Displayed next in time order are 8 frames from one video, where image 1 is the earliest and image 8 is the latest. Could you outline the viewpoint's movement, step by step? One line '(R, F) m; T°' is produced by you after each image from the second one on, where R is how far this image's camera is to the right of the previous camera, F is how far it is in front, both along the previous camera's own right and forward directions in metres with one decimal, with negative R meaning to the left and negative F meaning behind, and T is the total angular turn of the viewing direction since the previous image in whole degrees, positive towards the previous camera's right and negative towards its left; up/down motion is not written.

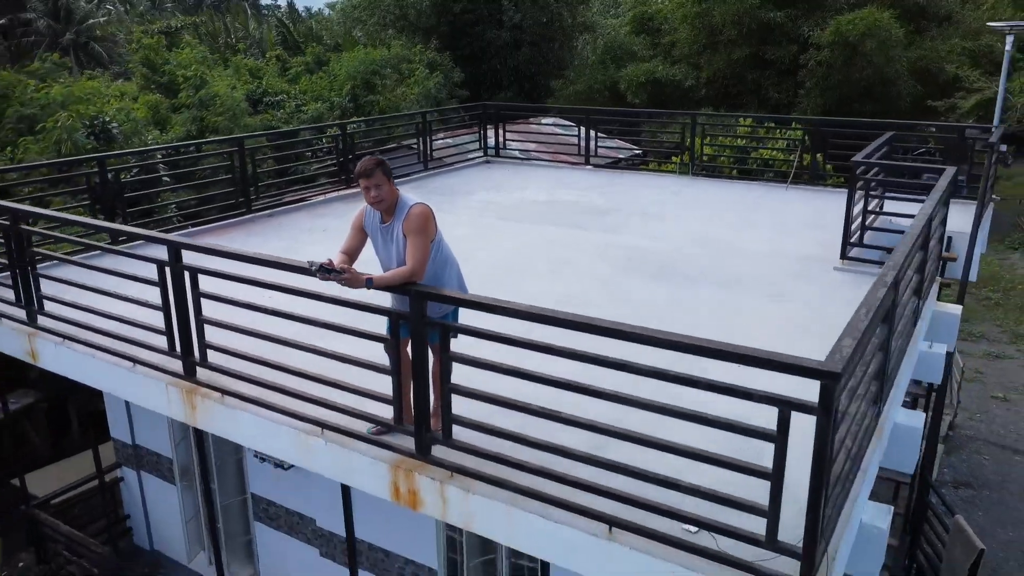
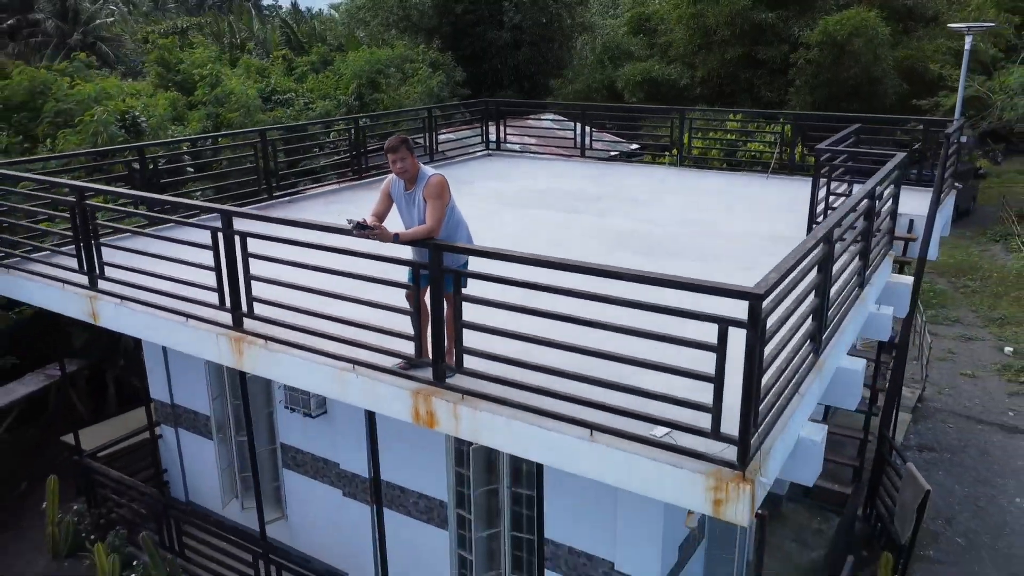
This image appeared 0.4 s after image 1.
(0.0, -0.6) m; 0°
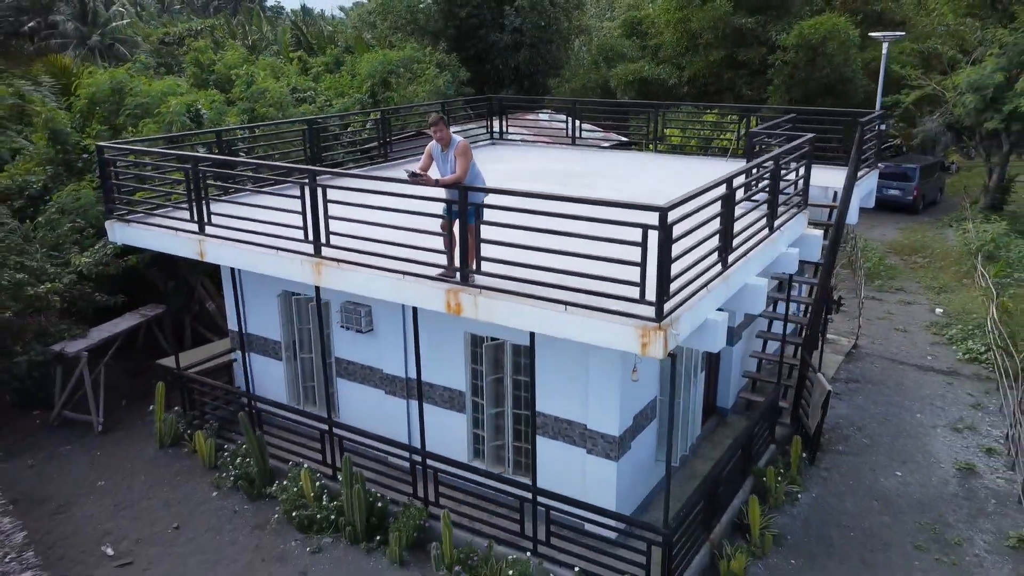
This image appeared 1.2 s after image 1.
(0.0, -1.7) m; 0°
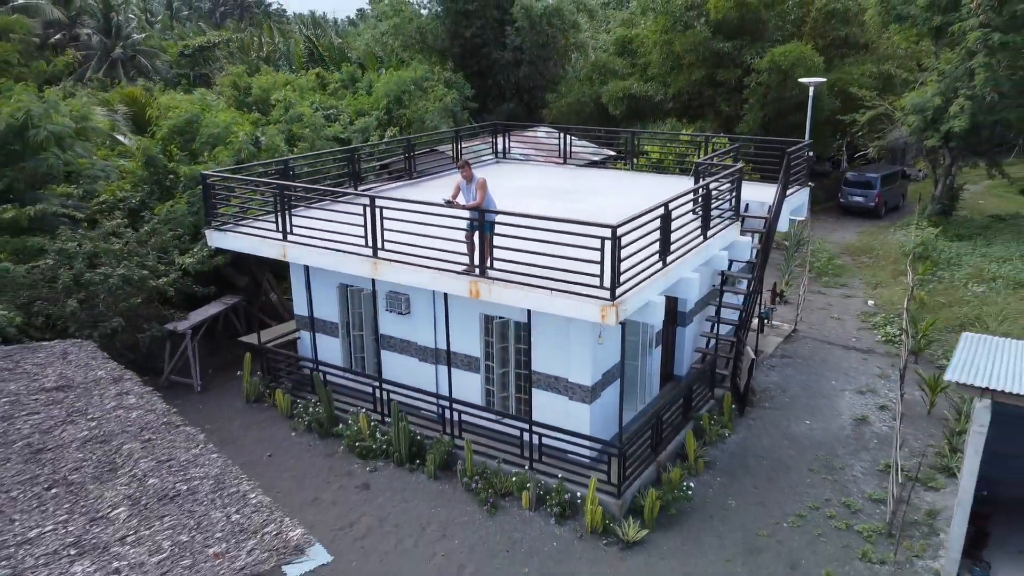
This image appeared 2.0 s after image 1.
(0.0, -2.4) m; 0°
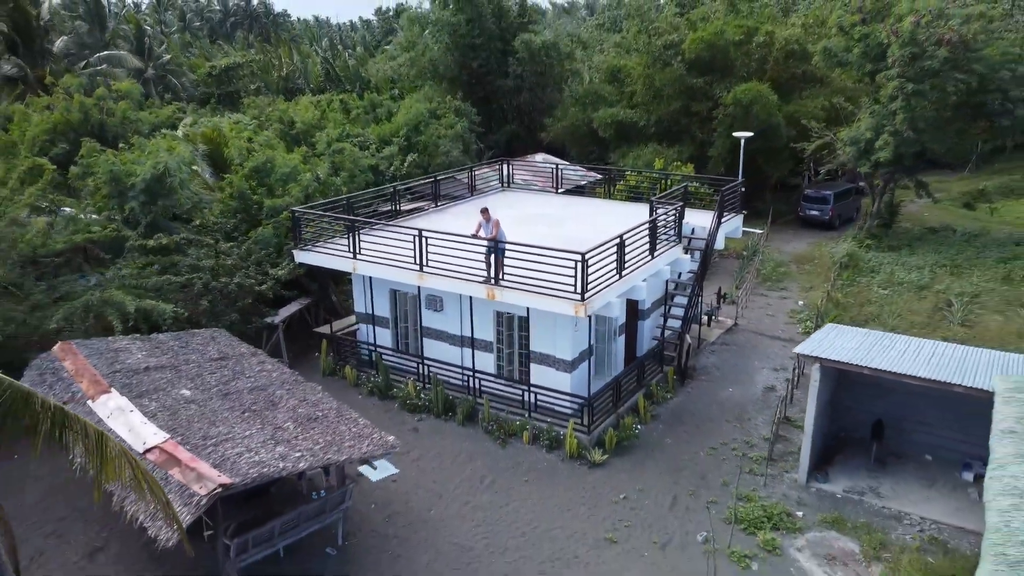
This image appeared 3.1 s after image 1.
(-0.1, -3.7) m; 0°
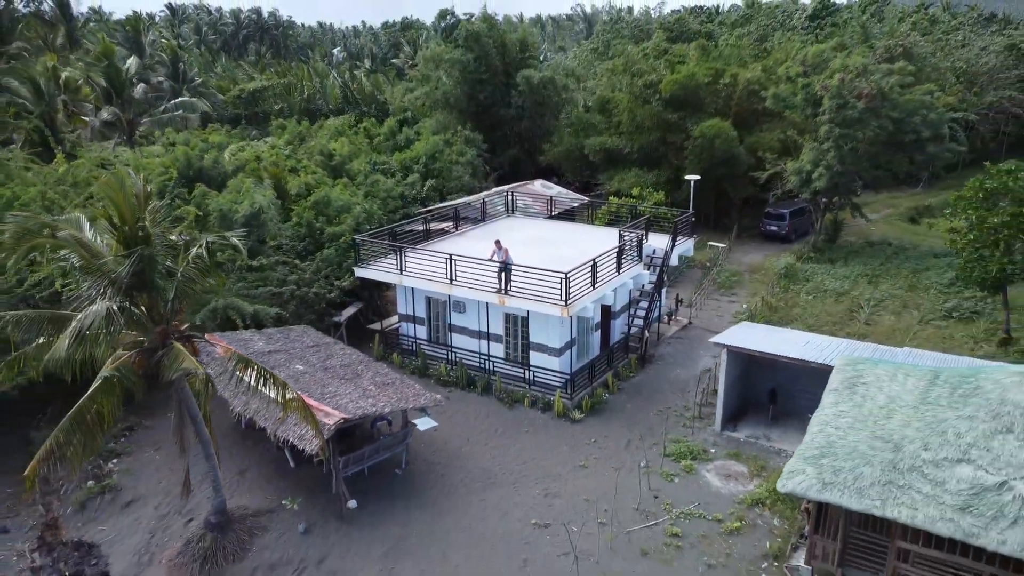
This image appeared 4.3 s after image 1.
(-0.1, -4.7) m; 0°
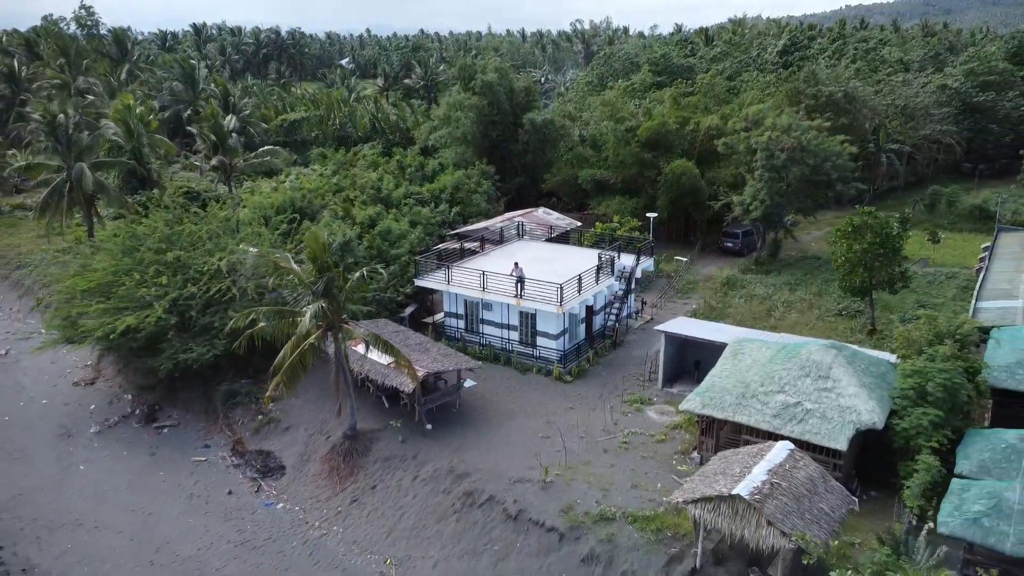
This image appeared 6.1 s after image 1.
(-0.4, -8.1) m; 0°
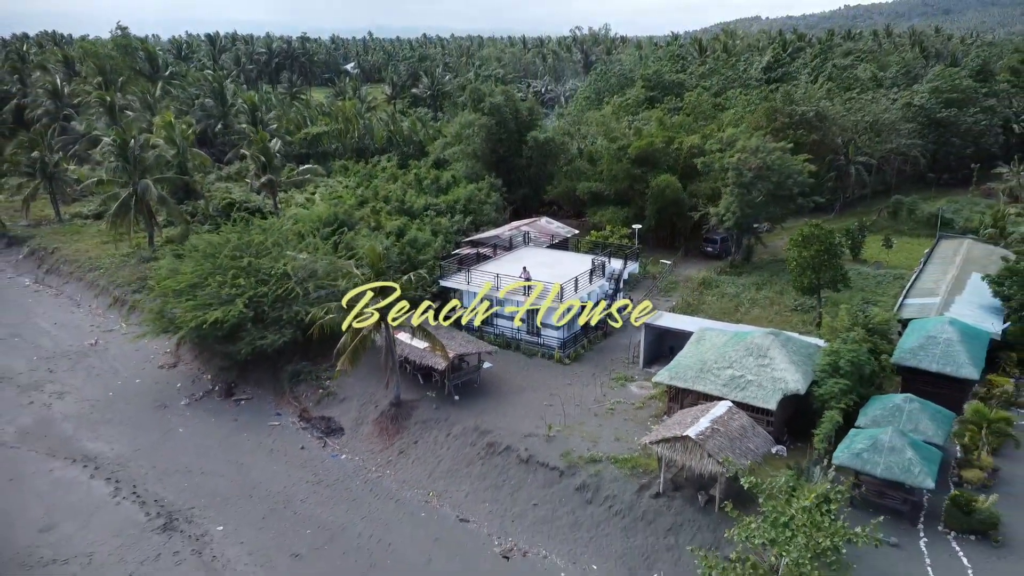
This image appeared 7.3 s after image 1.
(-0.3, -5.5) m; 0°
